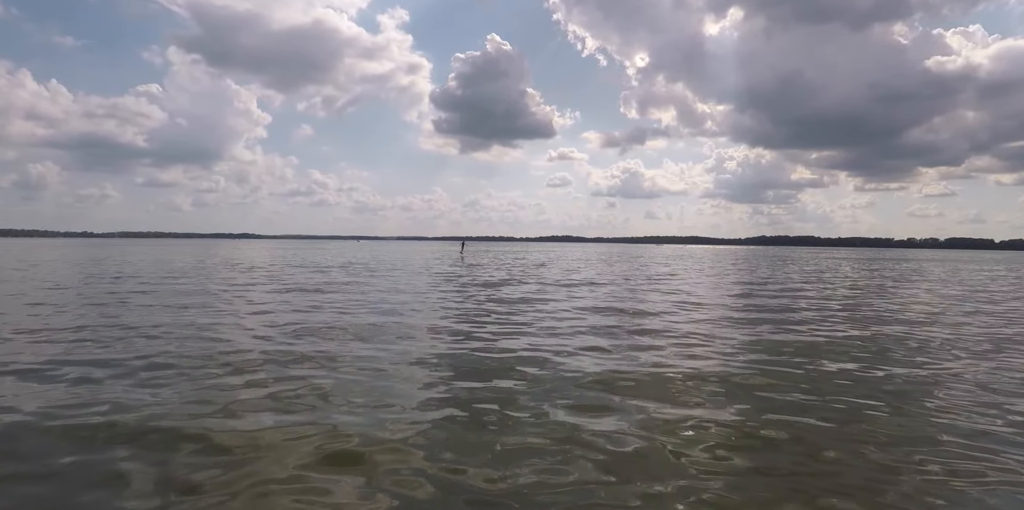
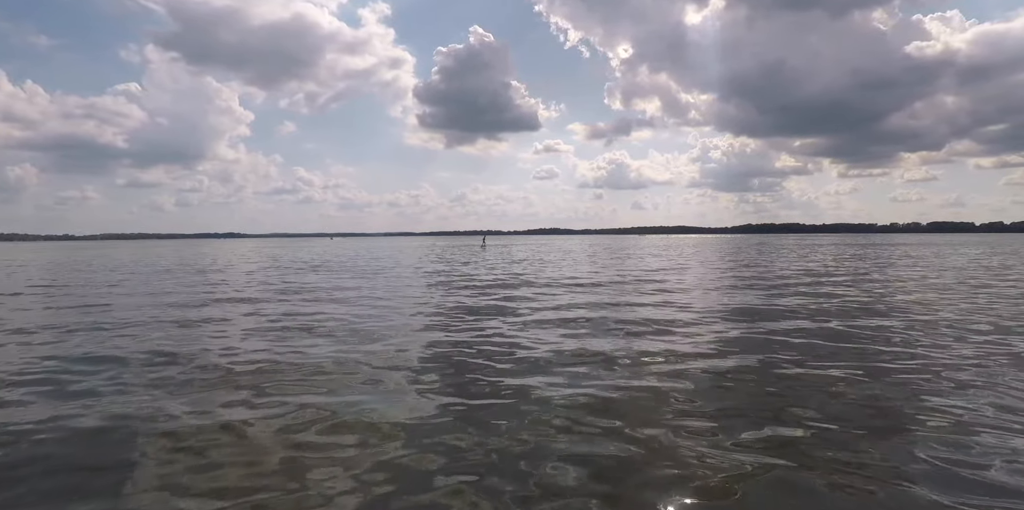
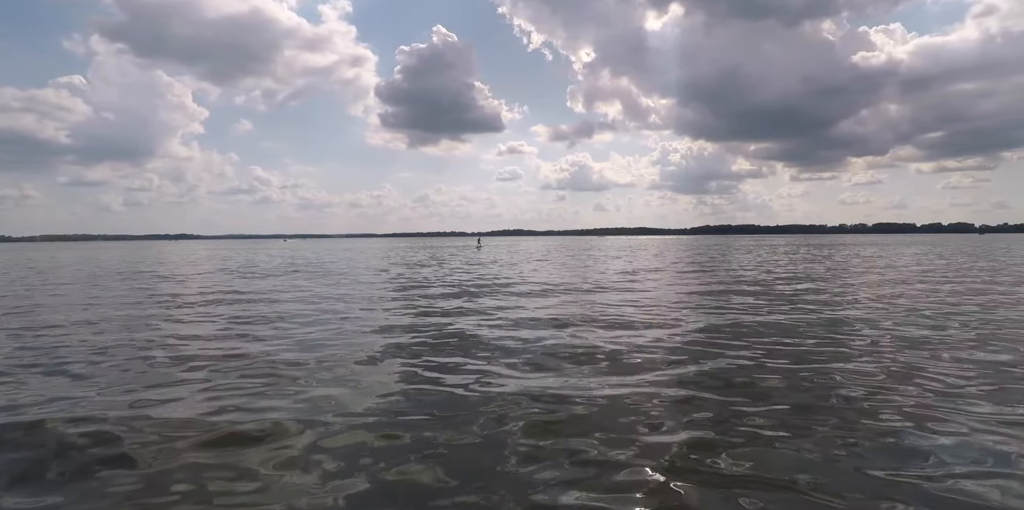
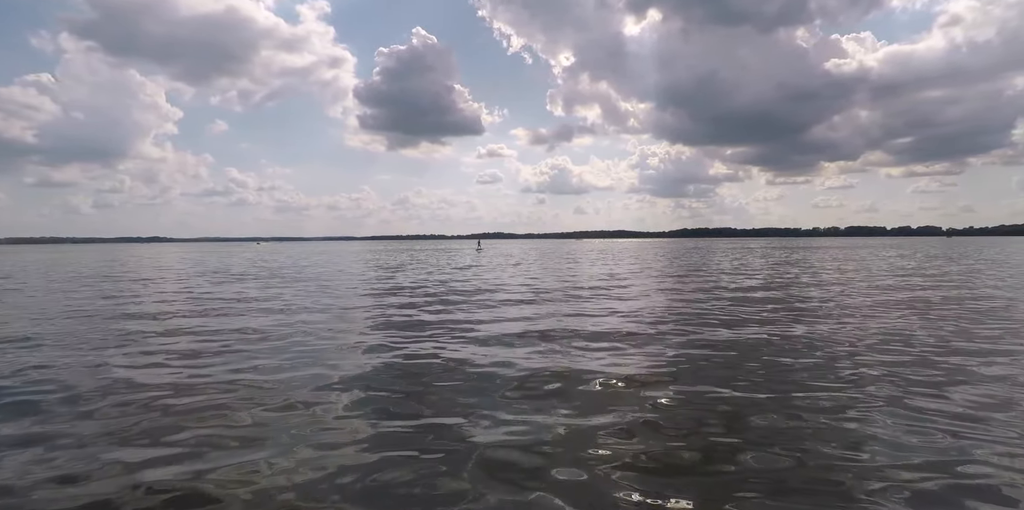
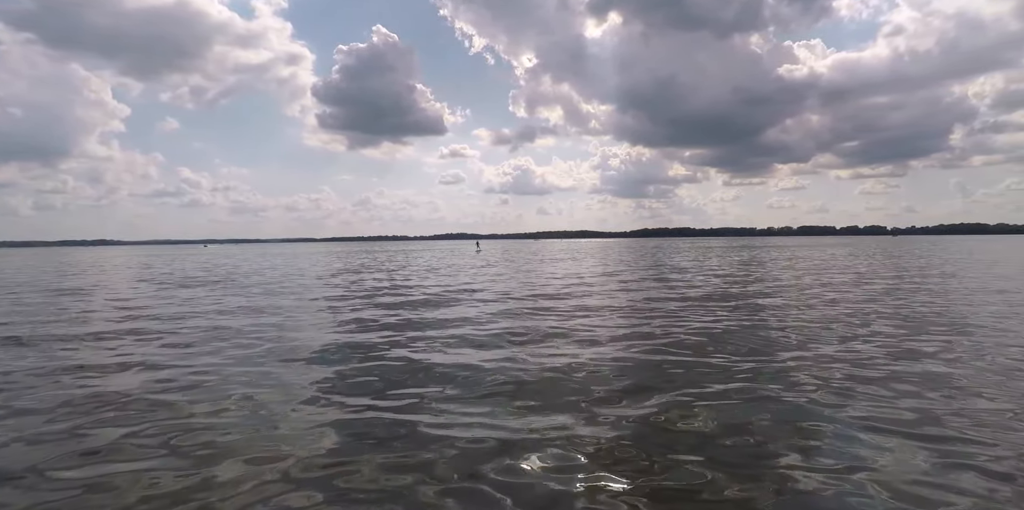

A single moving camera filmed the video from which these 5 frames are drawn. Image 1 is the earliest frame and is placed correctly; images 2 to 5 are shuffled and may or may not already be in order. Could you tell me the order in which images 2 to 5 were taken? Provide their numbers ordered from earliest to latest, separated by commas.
2, 3, 4, 5
